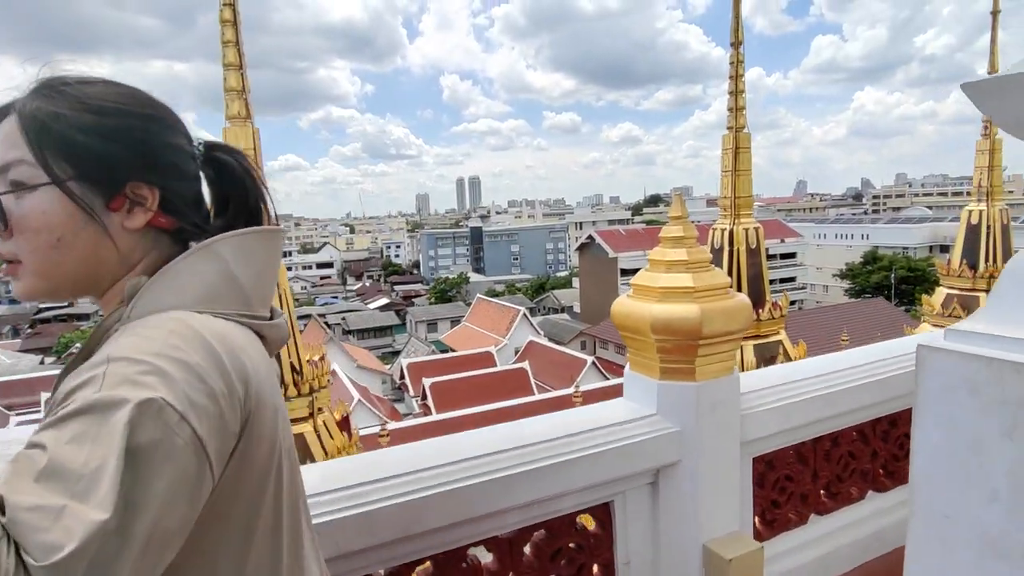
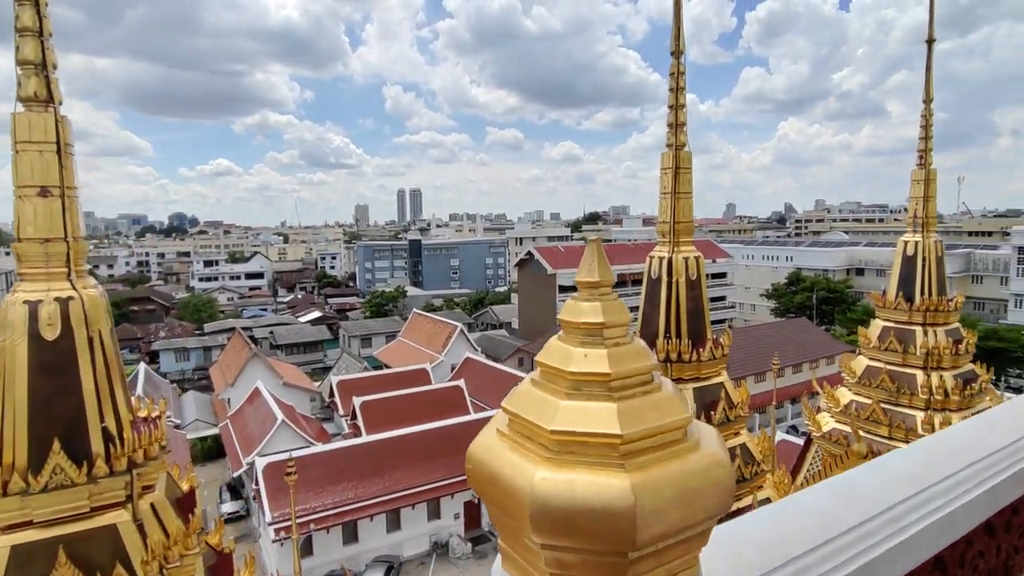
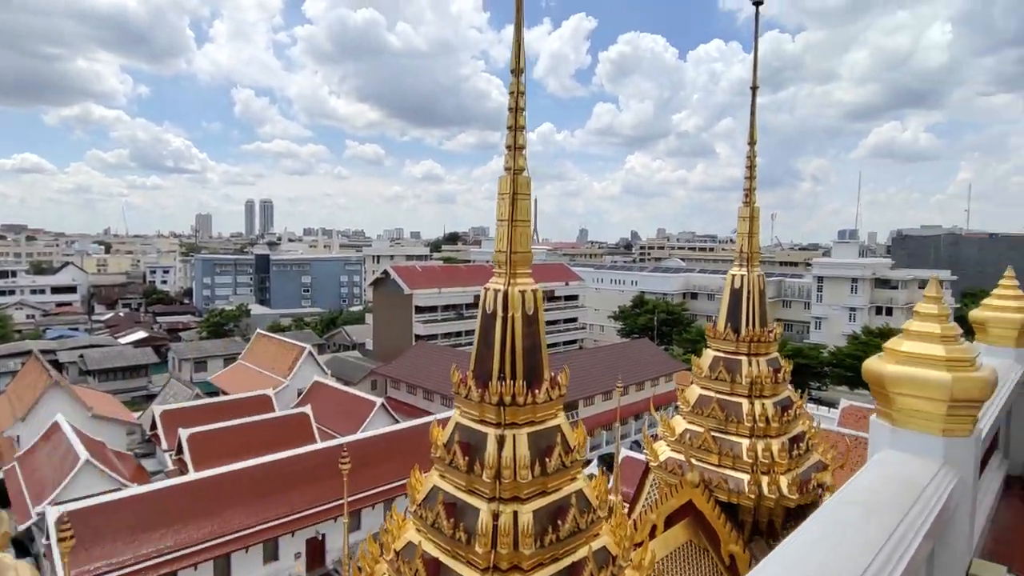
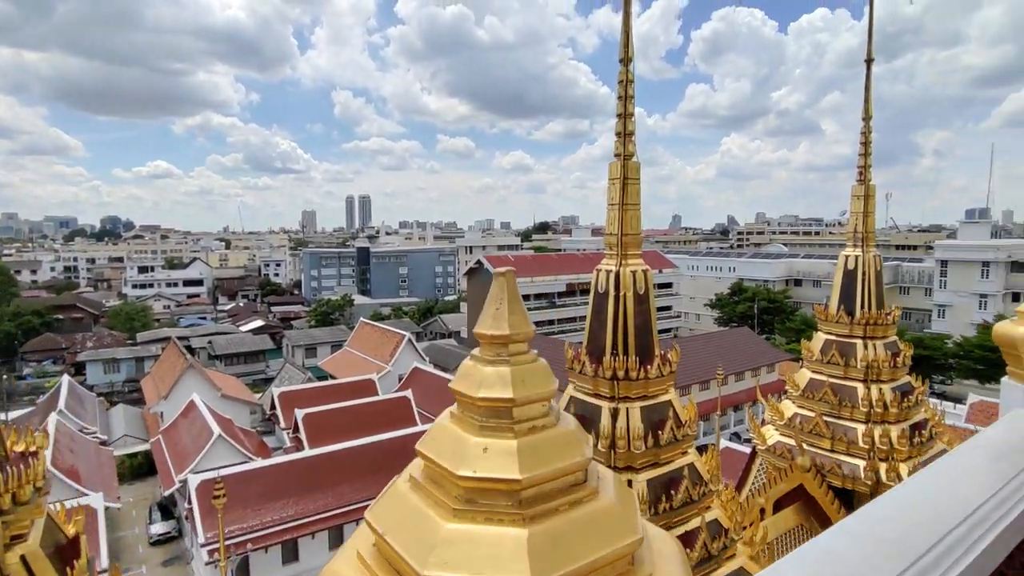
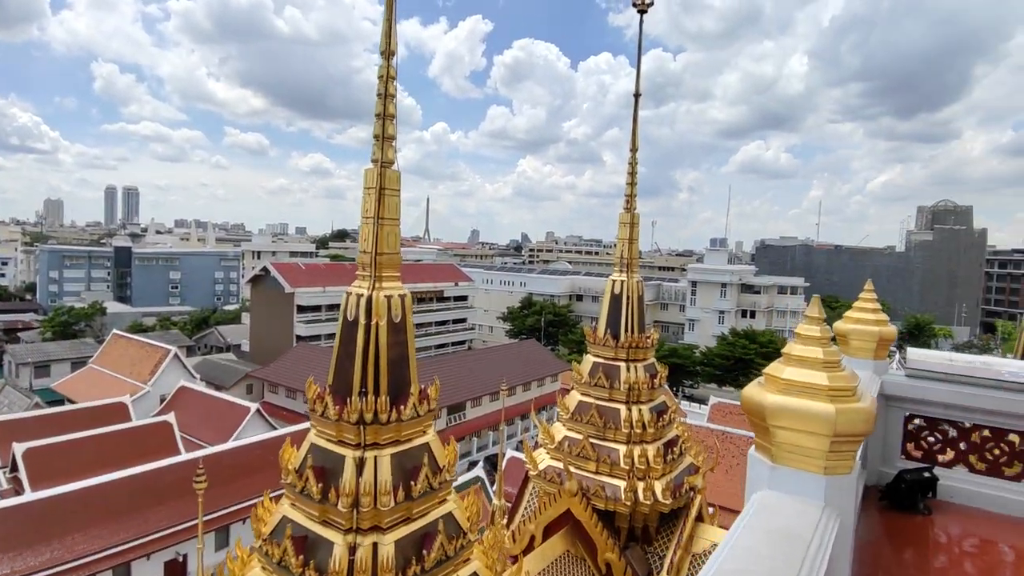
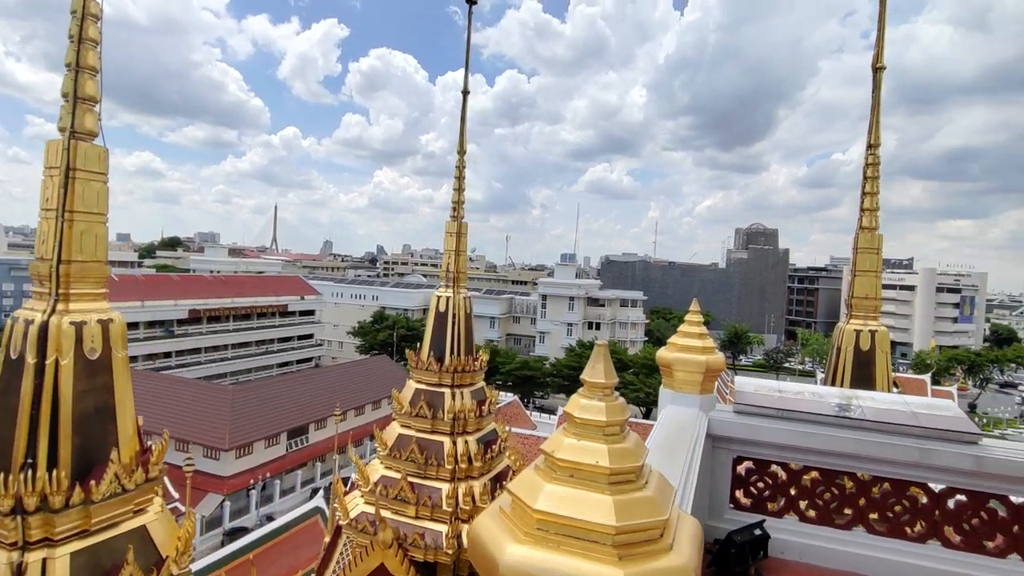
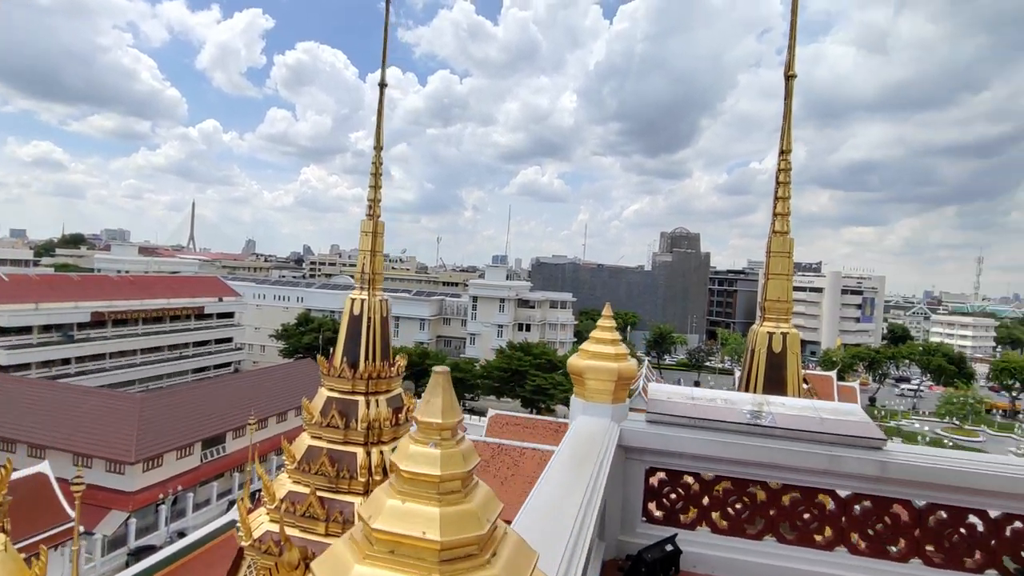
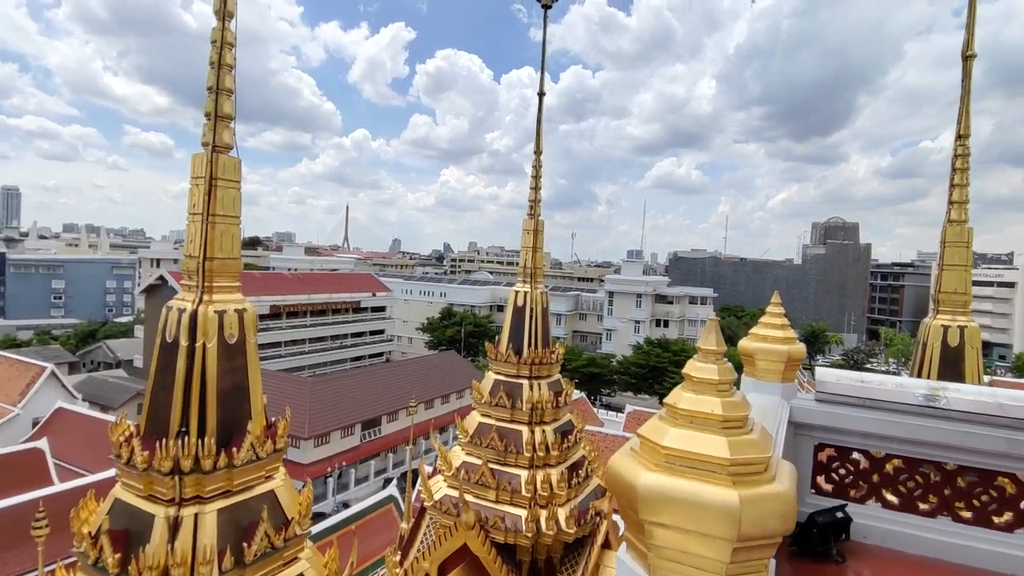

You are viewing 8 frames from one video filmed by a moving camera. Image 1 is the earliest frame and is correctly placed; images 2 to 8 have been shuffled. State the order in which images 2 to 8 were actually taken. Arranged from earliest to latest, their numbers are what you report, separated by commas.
2, 4, 3, 5, 8, 6, 7
